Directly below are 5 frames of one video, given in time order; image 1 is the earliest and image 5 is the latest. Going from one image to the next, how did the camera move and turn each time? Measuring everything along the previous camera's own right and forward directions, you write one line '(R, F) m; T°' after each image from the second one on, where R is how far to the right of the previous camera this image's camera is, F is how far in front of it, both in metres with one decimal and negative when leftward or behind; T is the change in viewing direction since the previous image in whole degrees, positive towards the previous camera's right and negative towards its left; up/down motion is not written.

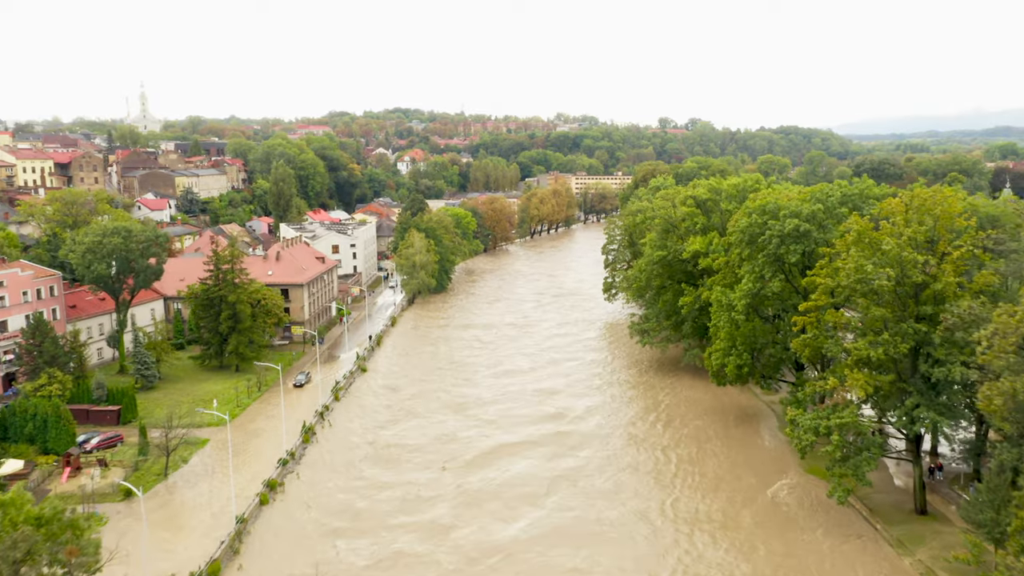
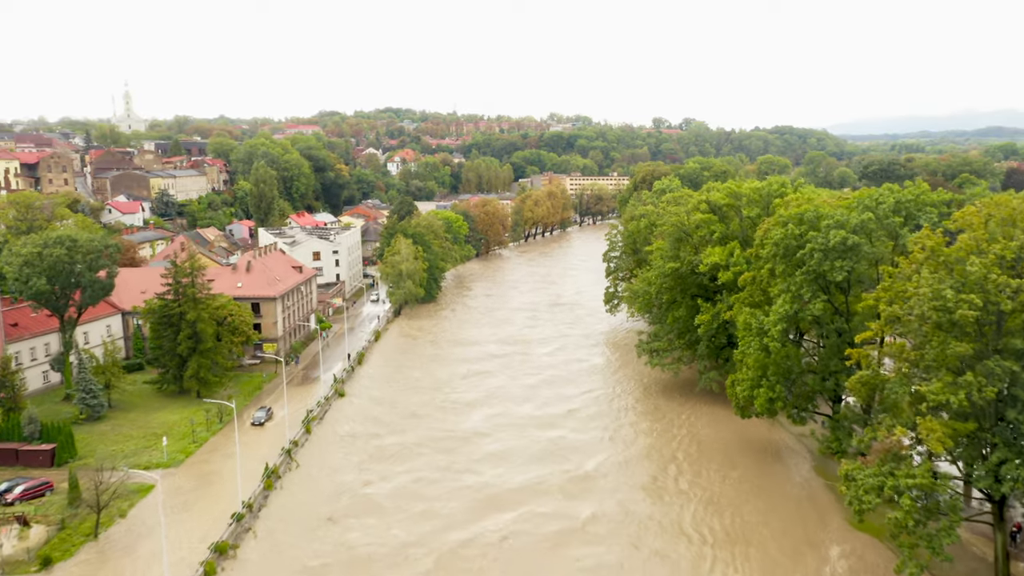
(-0.1, +4.8) m; +1°
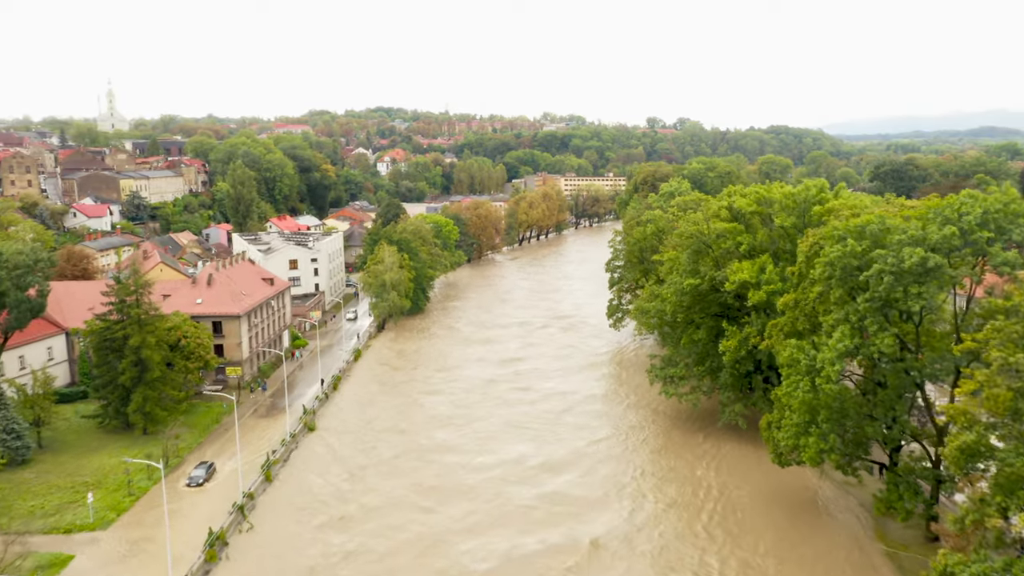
(-0.1, +5.3) m; +1°
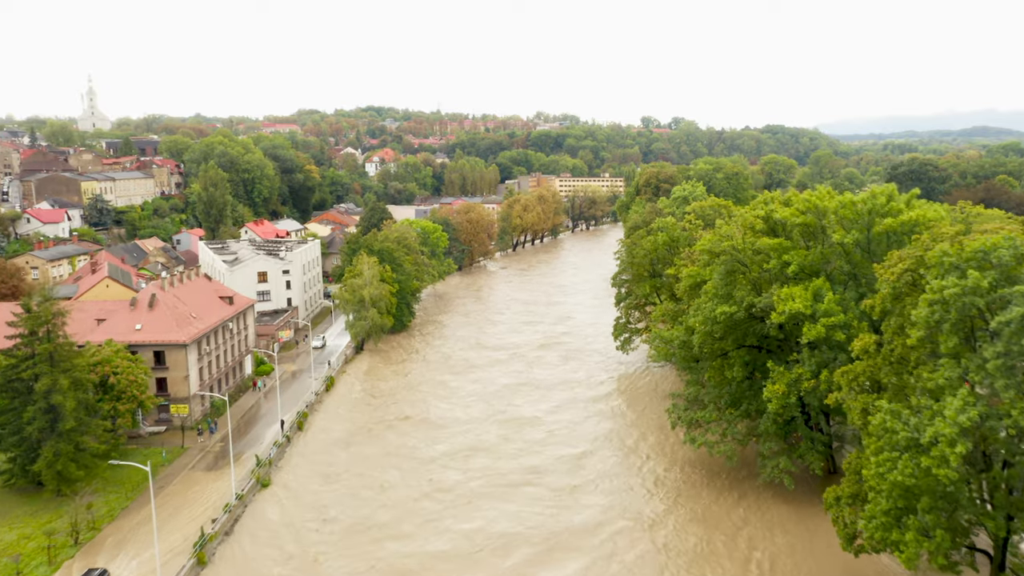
(-0.1, +6.2) m; +1°
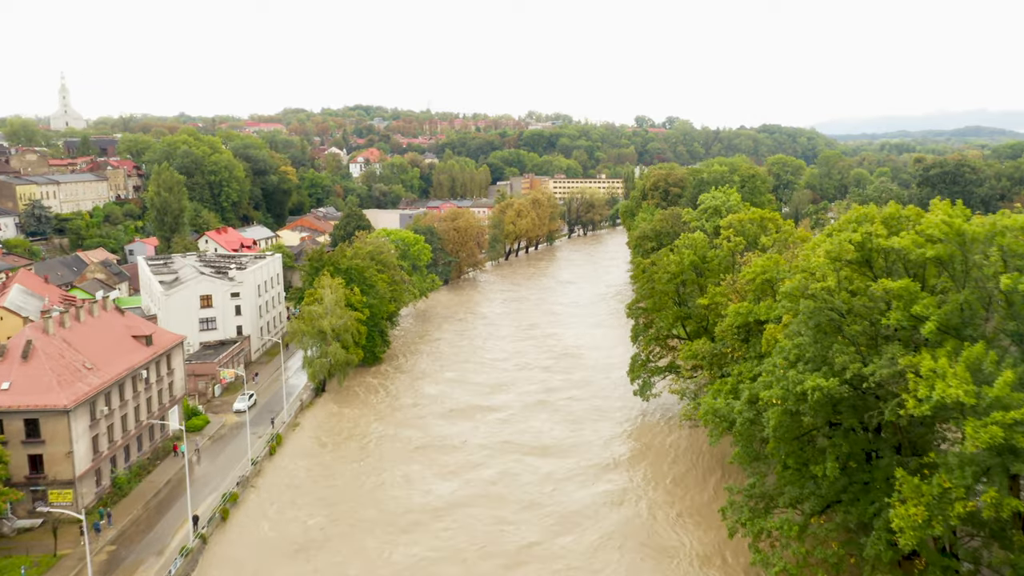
(-0.1, +9.0) m; +1°
